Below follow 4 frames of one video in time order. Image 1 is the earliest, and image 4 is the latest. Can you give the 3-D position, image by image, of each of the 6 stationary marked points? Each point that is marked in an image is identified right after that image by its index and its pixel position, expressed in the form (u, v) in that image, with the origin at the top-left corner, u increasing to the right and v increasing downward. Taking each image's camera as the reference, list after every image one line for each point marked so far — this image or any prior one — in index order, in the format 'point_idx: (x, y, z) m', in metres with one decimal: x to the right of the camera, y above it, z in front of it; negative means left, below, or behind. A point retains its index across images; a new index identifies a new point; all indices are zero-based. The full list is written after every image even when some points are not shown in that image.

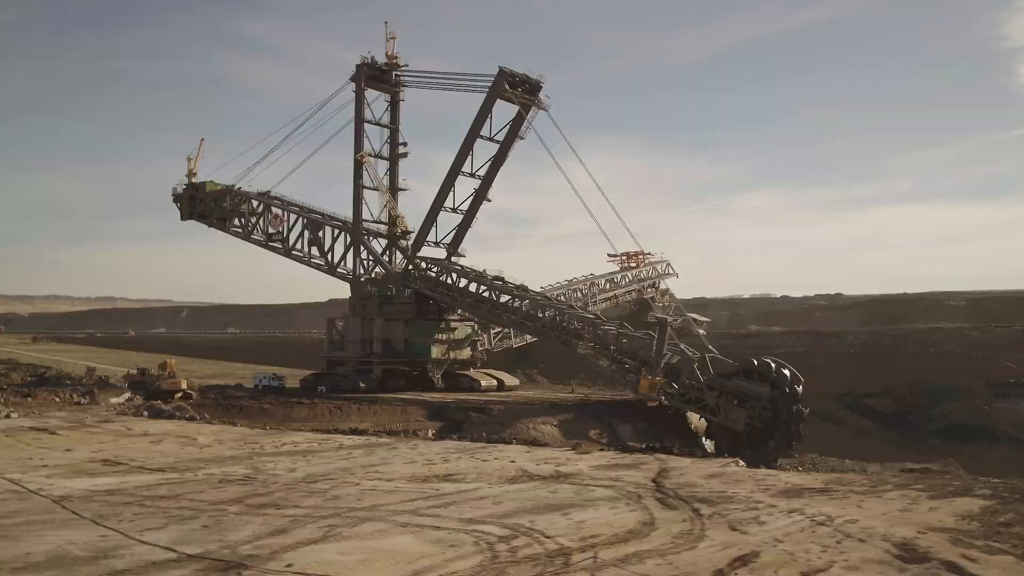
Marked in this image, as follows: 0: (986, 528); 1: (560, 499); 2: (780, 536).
0: (+3.9, -2.0, +6.2) m
1: (+0.4, -2.0, +7.2) m
2: (+2.1, -1.9, +5.8) m
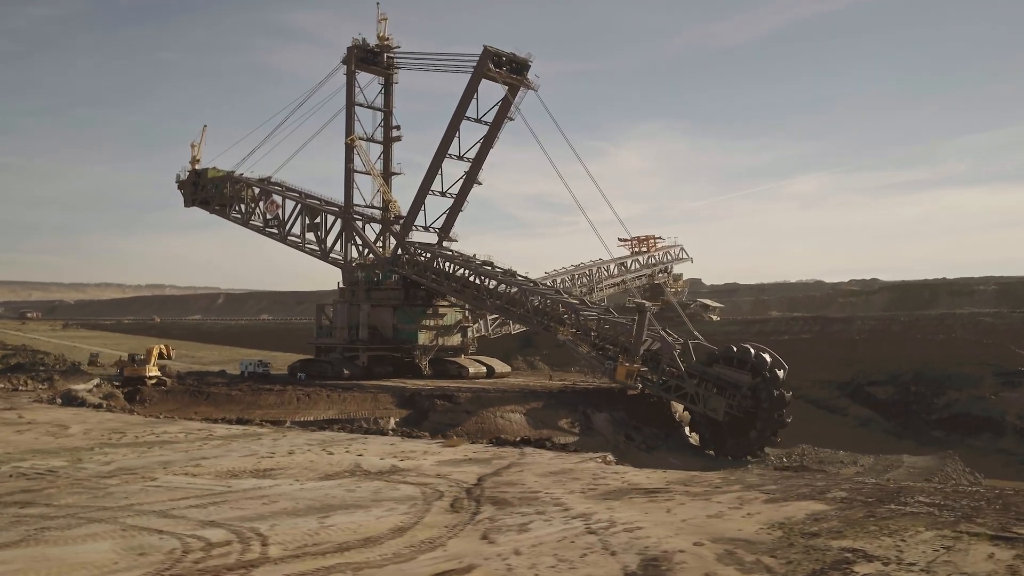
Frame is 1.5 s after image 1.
0: (+2.0, -1.9, +5.5) m
1: (-1.5, -1.9, +6.6) m
2: (+0.1, -1.8, +5.1) m
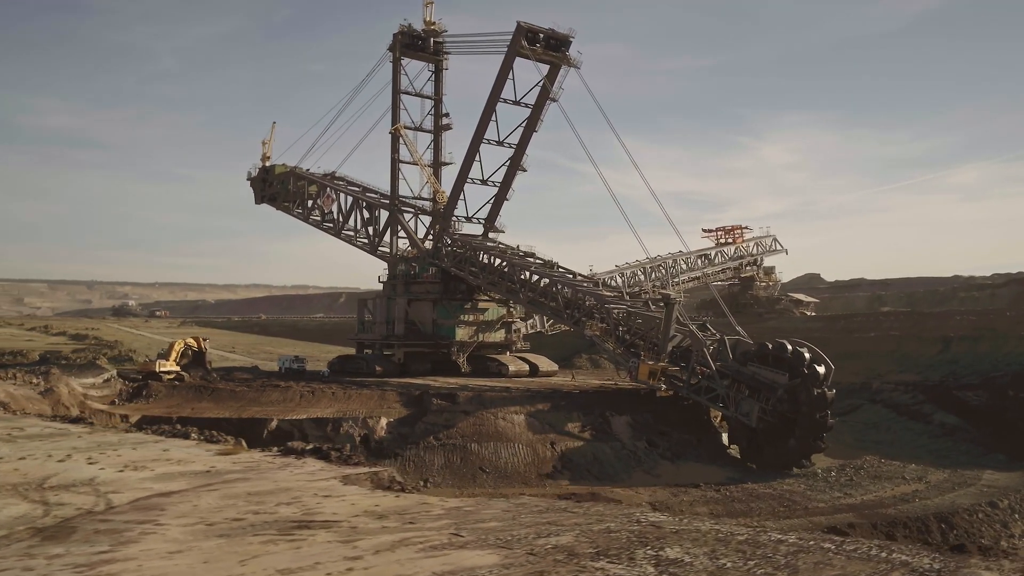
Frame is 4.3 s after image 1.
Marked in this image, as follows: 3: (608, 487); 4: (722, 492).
0: (-1.1, -1.6, +3.6) m
1: (-4.3, -1.7, +5.4) m
2: (-3.0, -1.6, +3.6) m
3: (+2.6, -5.4, +19.9) m
4: (+5.6, -5.4, +19.6) m
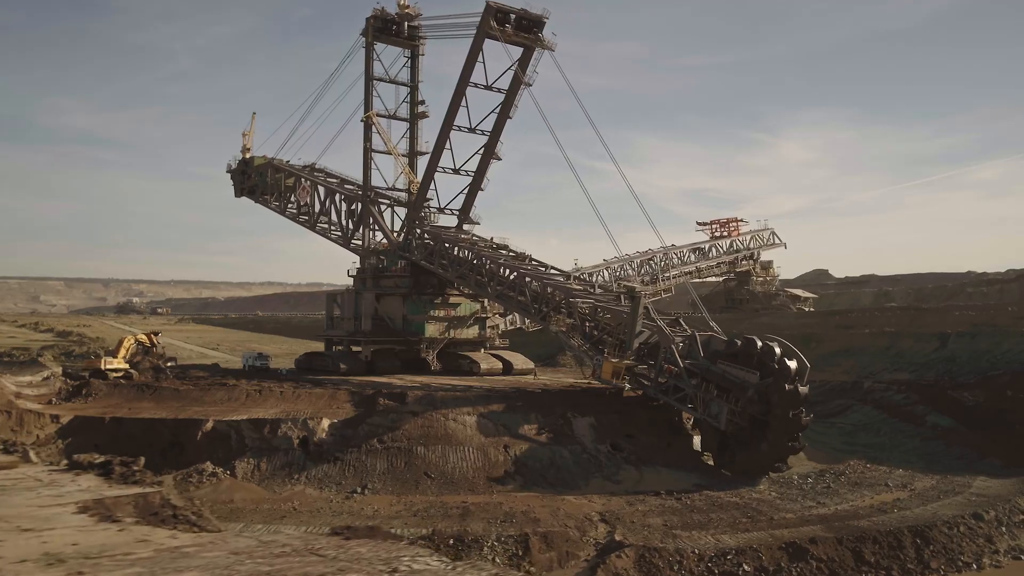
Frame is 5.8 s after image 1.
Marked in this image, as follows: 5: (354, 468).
0: (-2.7, -1.5, +2.3) m
1: (-5.9, -1.5, +4.1) m
2: (-4.7, -1.4, +2.3) m
3: (+1.2, -5.2, +18.5) m
4: (+4.2, -5.2, +18.2) m
5: (-4.0, -4.6, +18.8) m
